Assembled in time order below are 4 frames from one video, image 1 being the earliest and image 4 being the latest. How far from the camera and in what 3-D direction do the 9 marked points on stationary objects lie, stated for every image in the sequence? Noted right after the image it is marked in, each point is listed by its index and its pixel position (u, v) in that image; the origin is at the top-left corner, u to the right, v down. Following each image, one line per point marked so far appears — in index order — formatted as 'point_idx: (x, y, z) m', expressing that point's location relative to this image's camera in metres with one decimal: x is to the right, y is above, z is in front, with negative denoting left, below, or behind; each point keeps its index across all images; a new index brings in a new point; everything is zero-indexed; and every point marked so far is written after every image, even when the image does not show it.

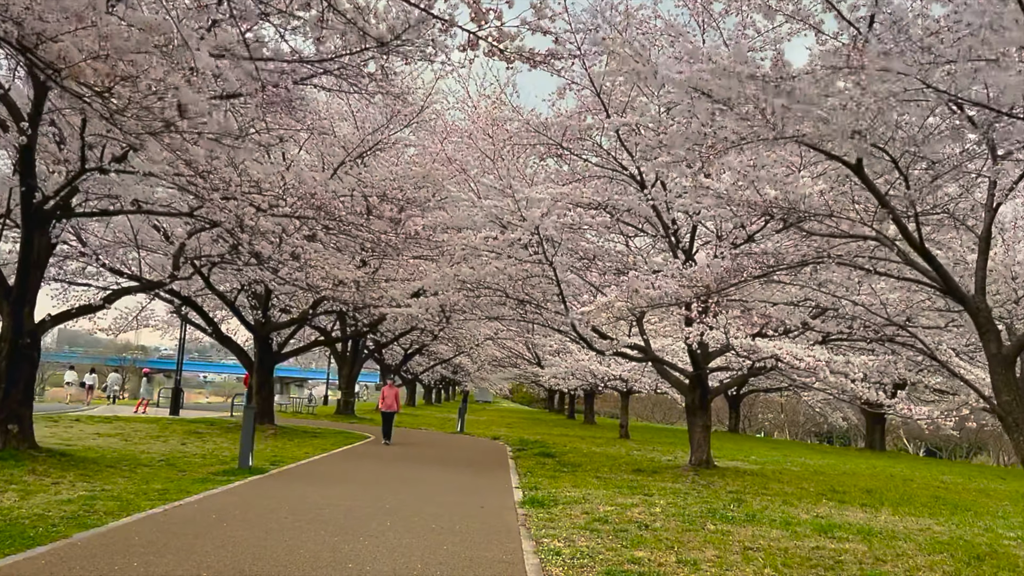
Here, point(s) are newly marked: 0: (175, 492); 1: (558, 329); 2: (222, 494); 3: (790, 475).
0: (-3.6, -2.2, +8.1) m
1: (+0.9, -0.8, +14.6) m
2: (-3.0, -2.2, +8.0) m
3: (+5.4, -3.6, +14.8) m
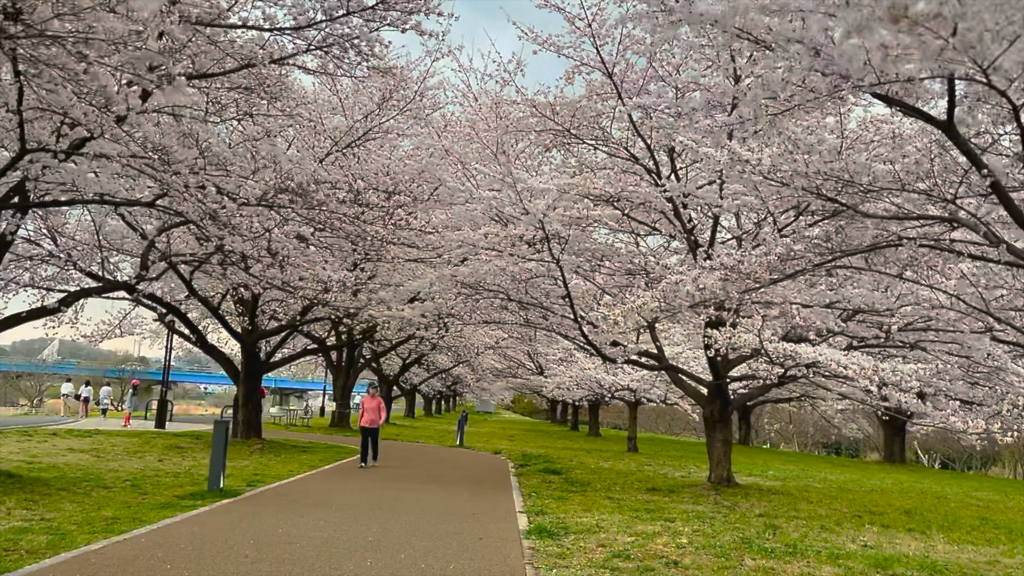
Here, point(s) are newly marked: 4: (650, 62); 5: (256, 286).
0: (-3.5, -2.1, +7.0) m
1: (+1.0, -0.8, +13.5) m
2: (-3.0, -2.1, +6.9) m
3: (+5.4, -3.6, +13.6) m
4: (+1.9, +3.2, +10.8) m
5: (-5.2, +0.1, +15.4) m
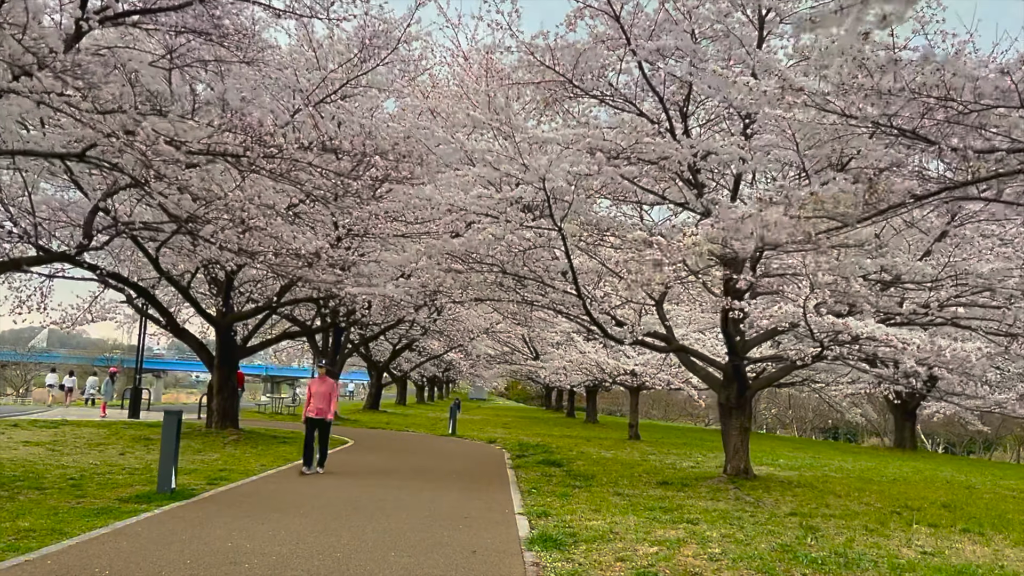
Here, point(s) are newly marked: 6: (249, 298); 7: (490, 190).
0: (-3.5, -1.9, +5.8) m
1: (+0.9, -0.4, +12.3) m
2: (-3.0, -1.8, +5.7) m
3: (+5.4, -3.2, +12.5) m
4: (+1.9, +3.5, +9.5) m
5: (-5.3, +0.5, +14.1) m
6: (-6.0, -0.2, +17.4) m
7: (-0.3, +1.3, +10.3) m
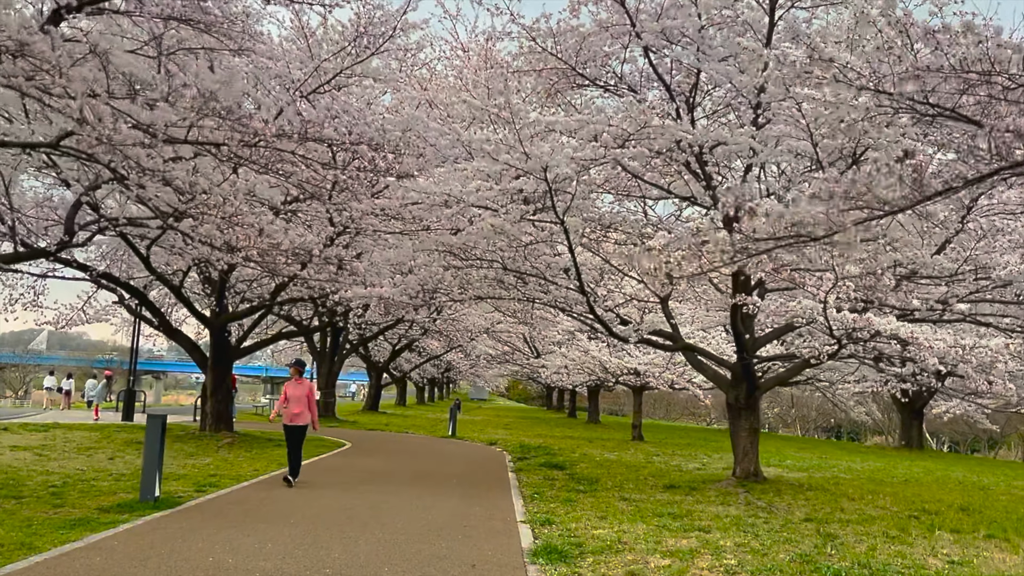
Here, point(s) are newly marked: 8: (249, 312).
0: (-3.5, -1.8, +5.4) m
1: (+0.9, -0.4, +11.9) m
2: (-3.0, -1.8, +5.3) m
3: (+5.4, -3.1, +12.1) m
4: (+1.9, +3.6, +9.1) m
5: (-5.3, +0.5, +13.8) m
6: (-5.9, -0.2, +17.0) m
7: (-0.3, +1.3, +9.9) m
8: (-5.5, -0.5, +16.0) m
